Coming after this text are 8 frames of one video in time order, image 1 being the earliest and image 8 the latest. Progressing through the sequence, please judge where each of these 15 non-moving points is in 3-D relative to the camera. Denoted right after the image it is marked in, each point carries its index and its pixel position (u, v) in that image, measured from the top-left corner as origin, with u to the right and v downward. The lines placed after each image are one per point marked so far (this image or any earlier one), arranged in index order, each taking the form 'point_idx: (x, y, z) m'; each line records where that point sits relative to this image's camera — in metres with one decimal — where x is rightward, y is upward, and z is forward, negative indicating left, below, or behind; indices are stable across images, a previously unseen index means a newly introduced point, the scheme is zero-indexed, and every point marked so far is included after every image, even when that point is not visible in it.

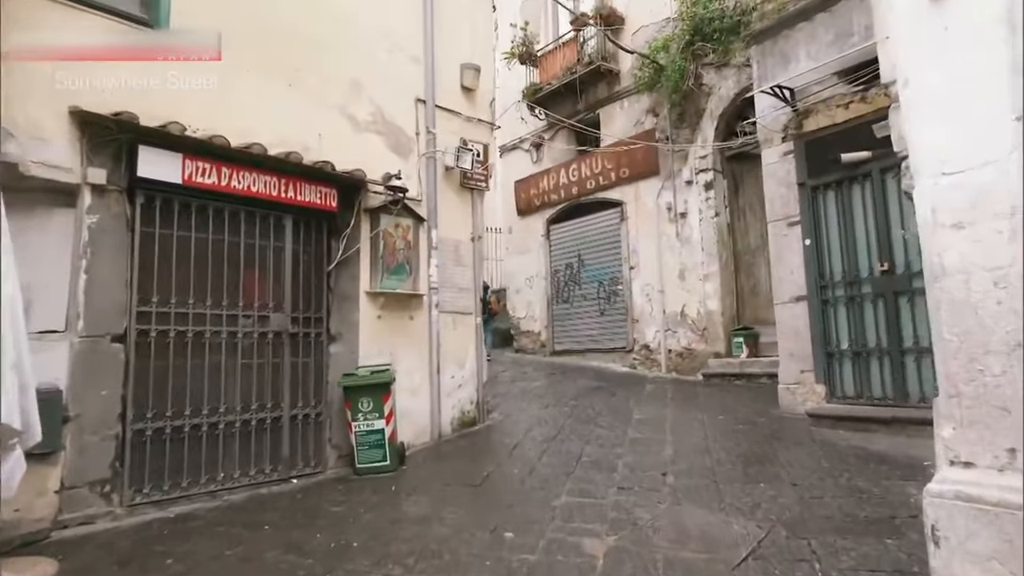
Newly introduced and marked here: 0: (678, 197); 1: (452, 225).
0: (+2.9, +1.6, +10.7) m
1: (-0.7, +0.7, +7.1) m
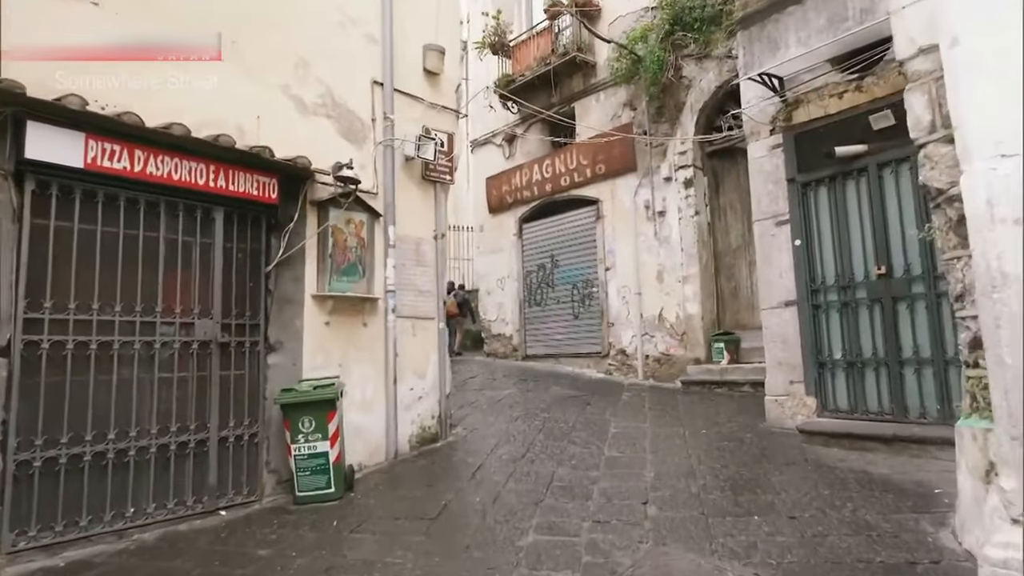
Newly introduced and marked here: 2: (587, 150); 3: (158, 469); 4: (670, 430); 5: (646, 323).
0: (+2.4, +1.6, +10.2) m
1: (-1.1, +0.7, +6.5) m
2: (+1.4, +2.5, +11.2) m
3: (-2.5, -1.3, +4.4) m
4: (+1.6, -1.5, +6.4) m
5: (+2.2, -0.6, +10.2) m
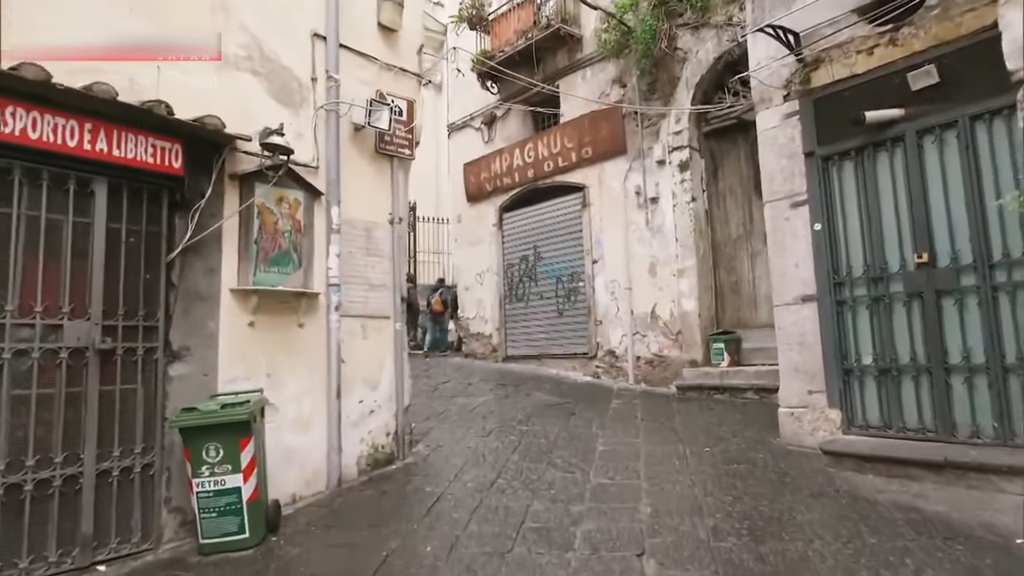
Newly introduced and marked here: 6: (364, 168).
0: (+2.0, +1.6, +9.2) m
1: (-1.3, +0.8, +5.5) m
2: (+1.0, +2.6, +10.2) m
3: (-2.8, -1.2, +3.3) m
4: (+1.4, -1.4, +5.4) m
5: (+1.9, -0.5, +9.2) m
6: (-1.3, +1.1, +5.5) m
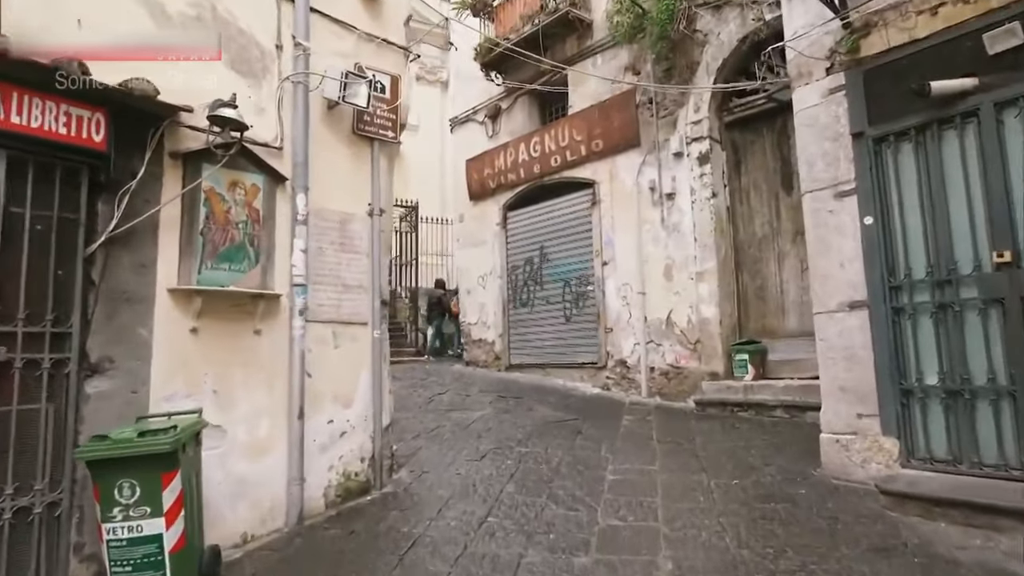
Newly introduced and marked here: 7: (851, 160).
0: (+2.1, +1.6, +8.4) m
1: (-1.4, +0.8, +4.7) m
2: (+1.1, +2.5, +9.5) m
3: (-2.8, -1.2, +2.6) m
4: (+1.3, -1.4, +4.6) m
5: (+1.9, -0.6, +8.4) m
6: (-1.4, +1.1, +4.8) m
7: (+2.5, +1.0, +4.5) m
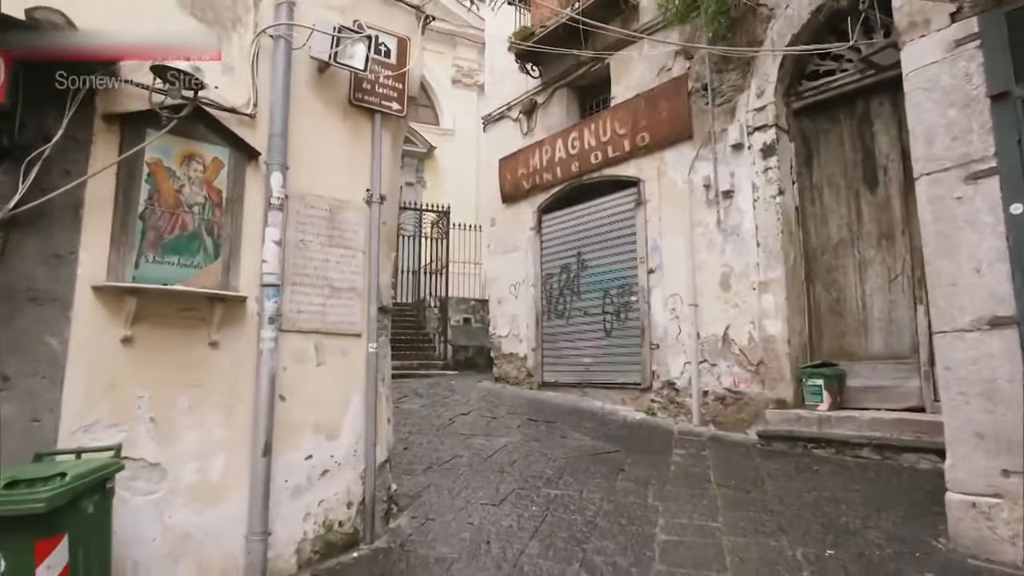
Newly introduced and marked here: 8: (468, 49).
0: (+2.5, +1.4, +7.4) m
1: (-1.2, +0.7, +3.9) m
2: (+1.6, +2.4, +8.5) m
3: (-2.8, -1.2, +1.8) m
4: (+1.5, -1.5, +3.6) m
5: (+2.3, -0.7, +7.3) m
6: (-1.2, +1.1, +4.0) m
7: (+2.7, +0.9, +3.4) m
8: (-1.3, +7.3, +18.8) m
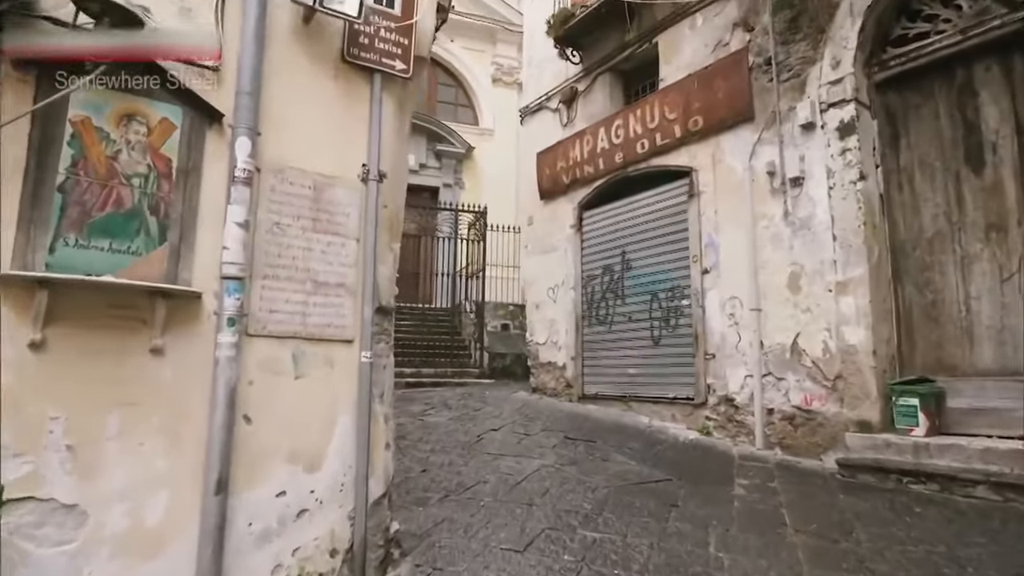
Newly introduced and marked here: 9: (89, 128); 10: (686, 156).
0: (+2.9, +1.4, +6.4) m
1: (-1.1, +0.8, +3.2) m
2: (+2.0, +2.3, +7.6) m
3: (-2.8, -1.1, +1.2) m
4: (+1.6, -1.5, +2.6) m
5: (+2.7, -0.7, +6.3) m
6: (-1.0, +1.1, +3.3) m
7: (+2.8, +0.9, +2.5) m
8: (-0.1, +7.2, +18.2) m
9: (-1.7, +0.6, +2.5) m
10: (+2.1, +1.6, +7.6) m
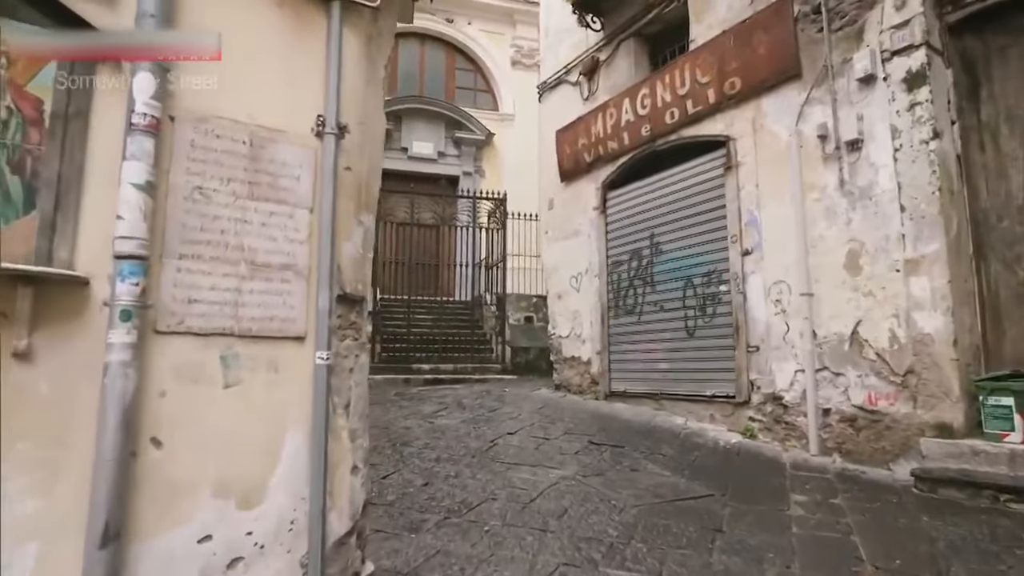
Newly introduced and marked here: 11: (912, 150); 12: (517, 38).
0: (+3.0, +1.6, +5.5) m
1: (-1.1, +0.8, +2.5) m
2: (+2.2, +2.5, +6.7) m
3: (-2.9, -1.1, +0.6) m
4: (+1.5, -1.4, +1.9) m
5: (+2.8, -0.6, +5.5) m
6: (-1.1, +1.2, +2.6) m
7: (+2.7, +1.0, +1.6) m
8: (+0.5, +7.4, +17.4) m
9: (-1.8, +0.7, +1.8) m
10: (+2.3, +1.8, +6.7) m
11: (+3.3, +1.1, +5.0) m
12: (+0.1, +7.0, +17.1) m
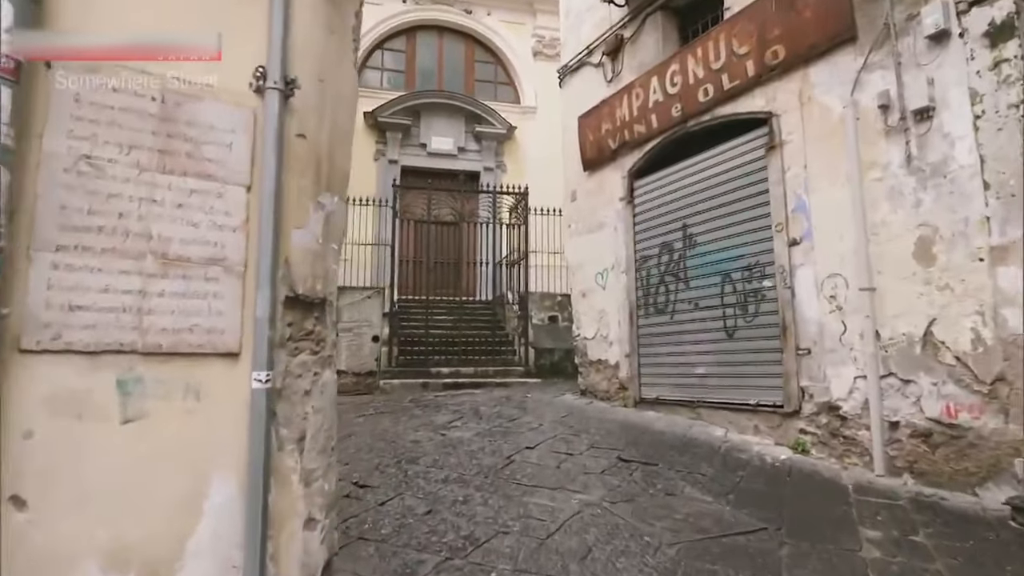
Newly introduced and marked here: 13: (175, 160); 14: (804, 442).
0: (+3.1, +1.6, +4.8) m
1: (-1.1, +0.8, +1.9) m
2: (+2.3, +2.6, +6.0) m
3: (-3.0, -1.2, +0.2) m
4: (+1.5, -1.3, +1.2) m
5: (+2.9, -0.5, +4.7) m
6: (-1.1, +1.1, +2.0) m
7: (+2.6, +1.1, +0.8) m
8: (+1.0, +7.5, +16.7) m
9: (-1.8, +0.7, +1.2) m
10: (+2.4, +1.9, +6.0) m
11: (+3.3, +1.2, +4.2) m
12: (+0.7, +7.1, +16.5) m
13: (-1.0, +0.4, +1.9) m
14: (+2.5, -1.3, +5.3) m
